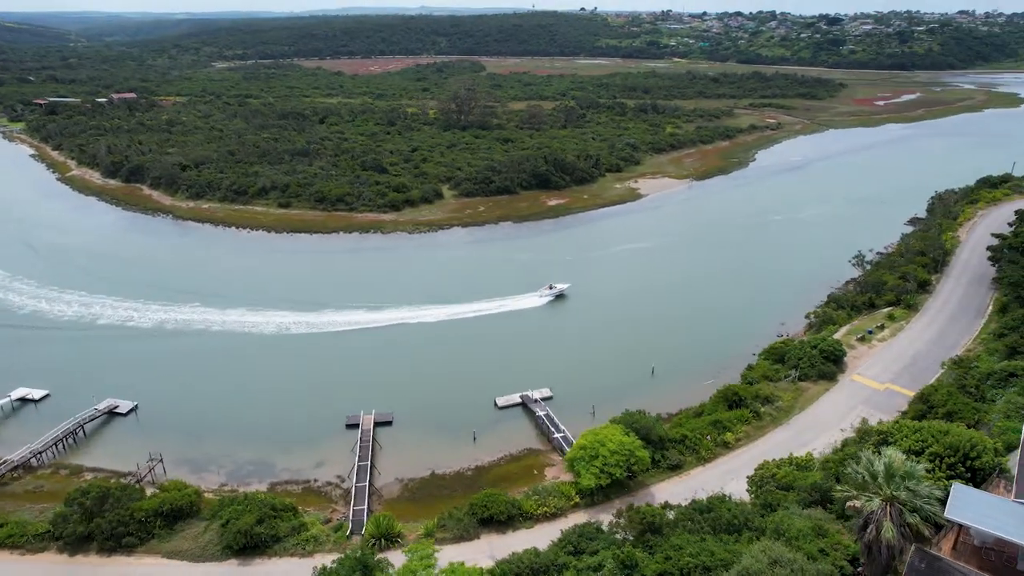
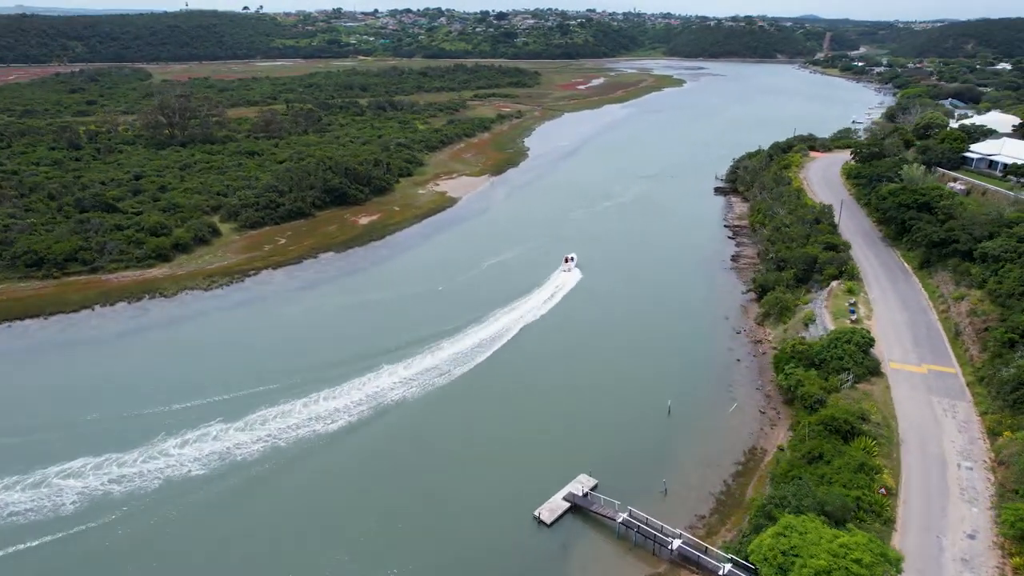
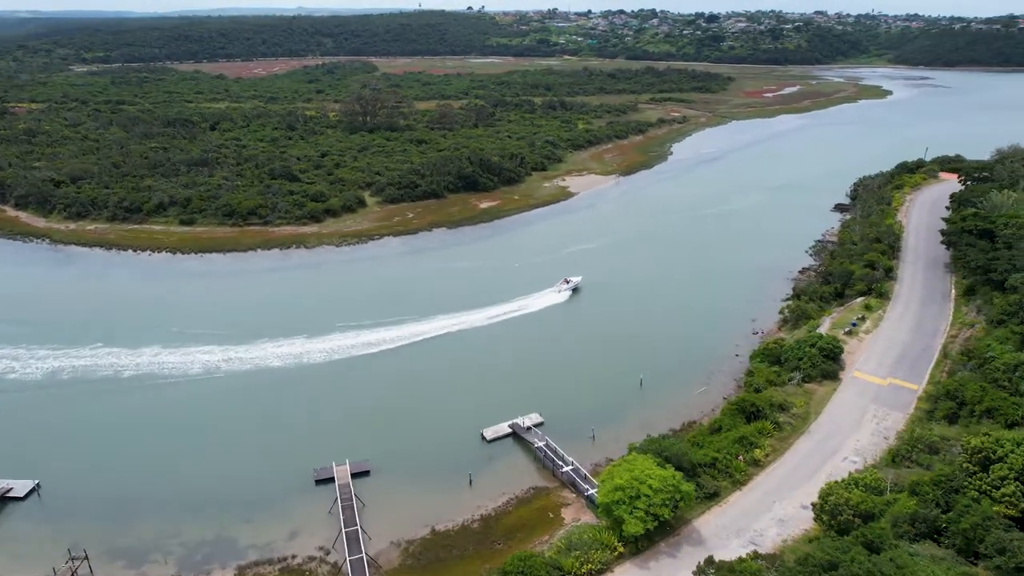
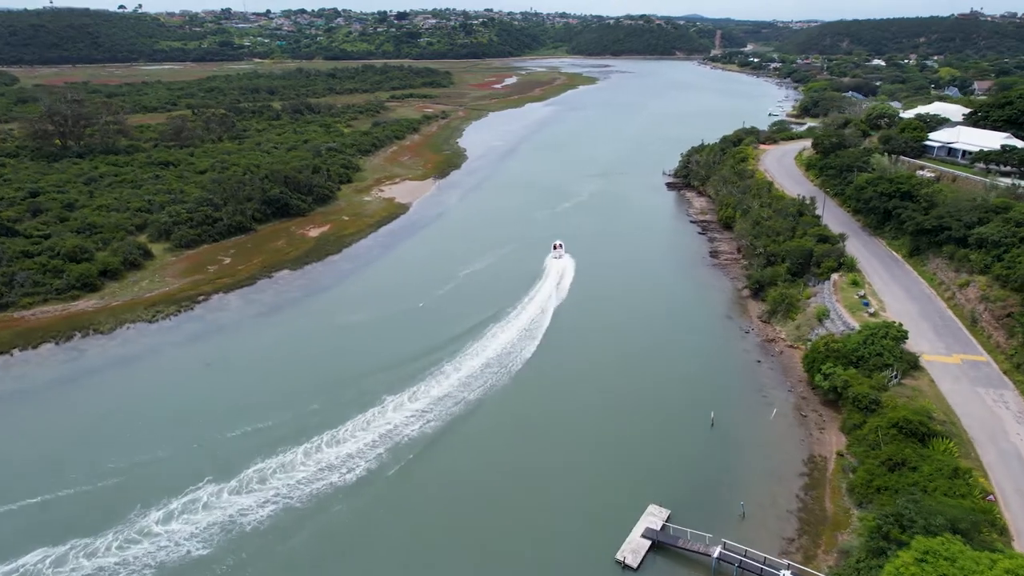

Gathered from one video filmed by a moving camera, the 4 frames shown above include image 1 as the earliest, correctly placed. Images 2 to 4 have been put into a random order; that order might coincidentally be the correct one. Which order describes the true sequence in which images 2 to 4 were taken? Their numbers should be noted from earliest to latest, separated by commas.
3, 2, 4
